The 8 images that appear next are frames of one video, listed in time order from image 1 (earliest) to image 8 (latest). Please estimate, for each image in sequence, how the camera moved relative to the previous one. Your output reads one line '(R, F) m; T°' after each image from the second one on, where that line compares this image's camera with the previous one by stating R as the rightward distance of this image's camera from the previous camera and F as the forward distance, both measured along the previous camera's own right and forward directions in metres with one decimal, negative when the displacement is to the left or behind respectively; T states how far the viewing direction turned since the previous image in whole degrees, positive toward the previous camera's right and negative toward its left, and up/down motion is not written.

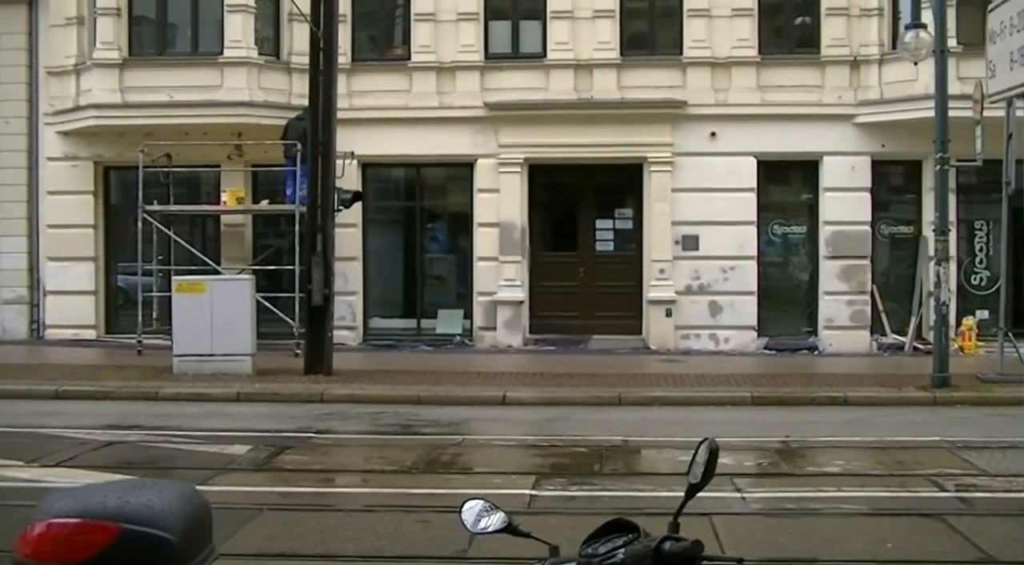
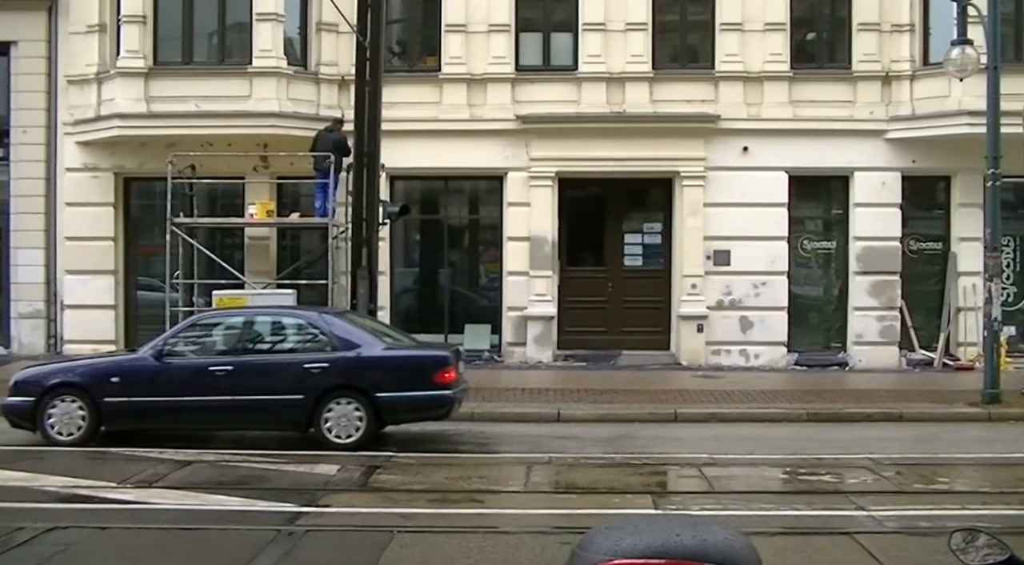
(-1.1, +0.3) m; +2°
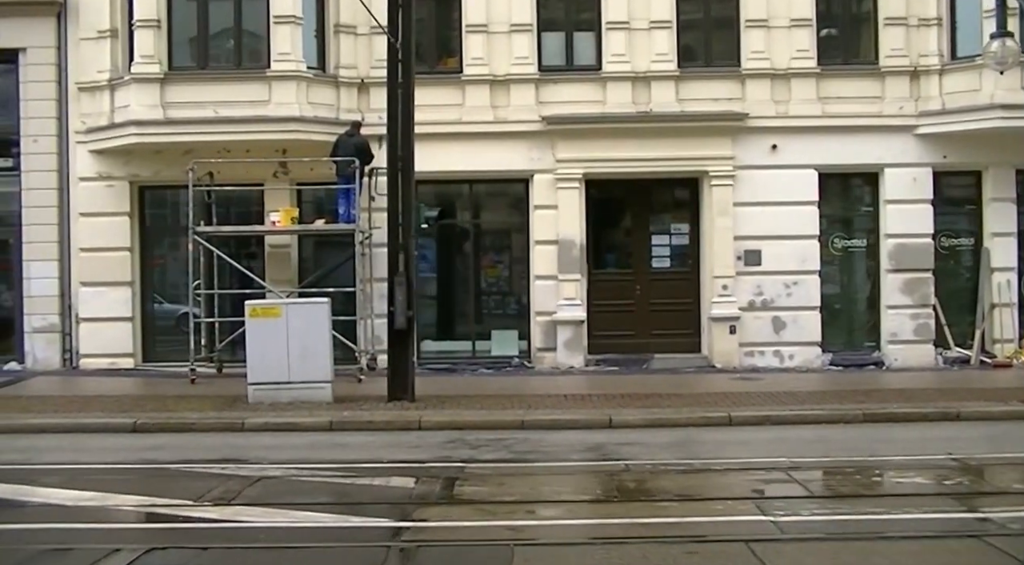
(-0.8, +0.4) m; +1°
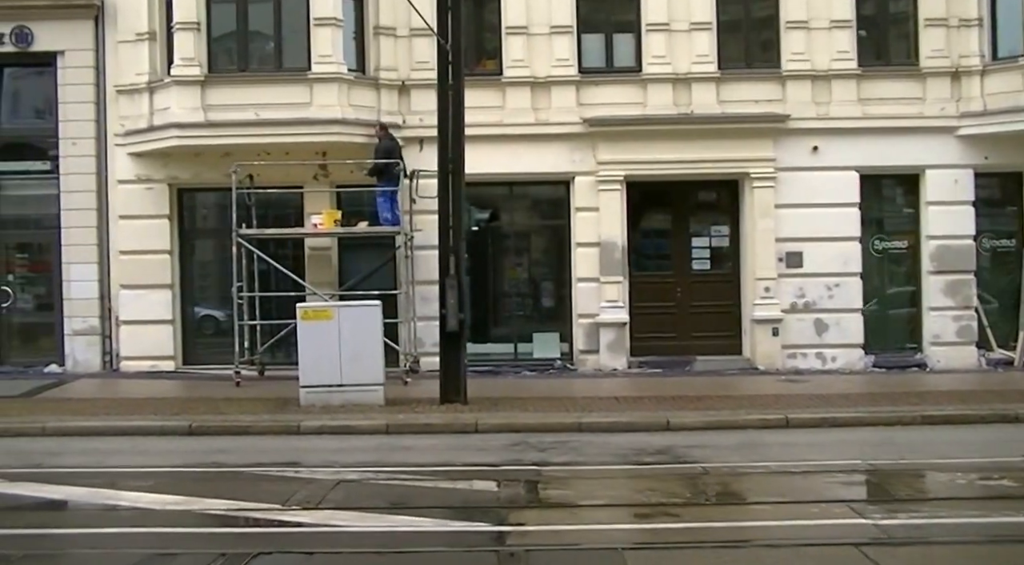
(-0.7, +0.1) m; 0°
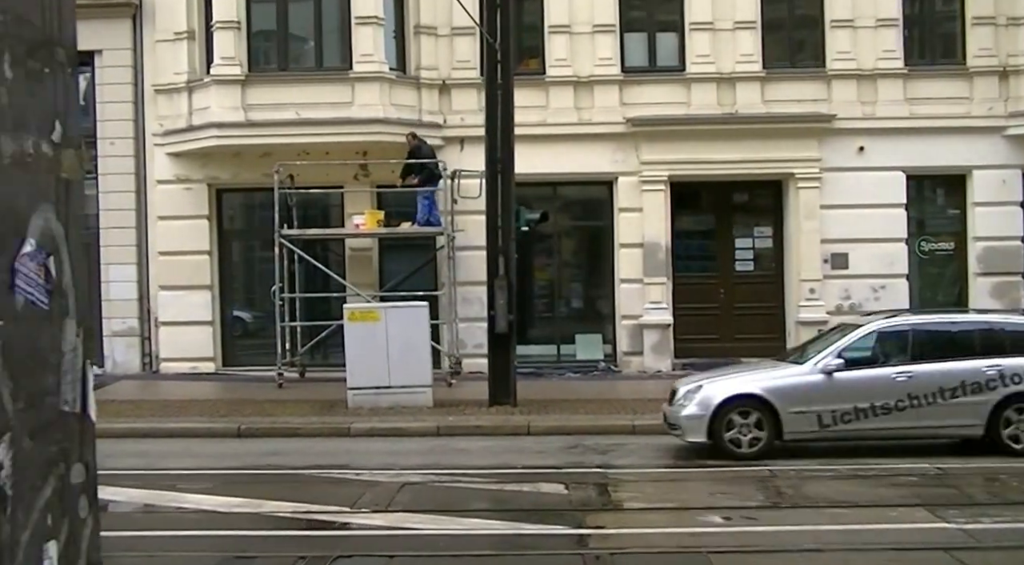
(-0.4, +0.2) m; -1°
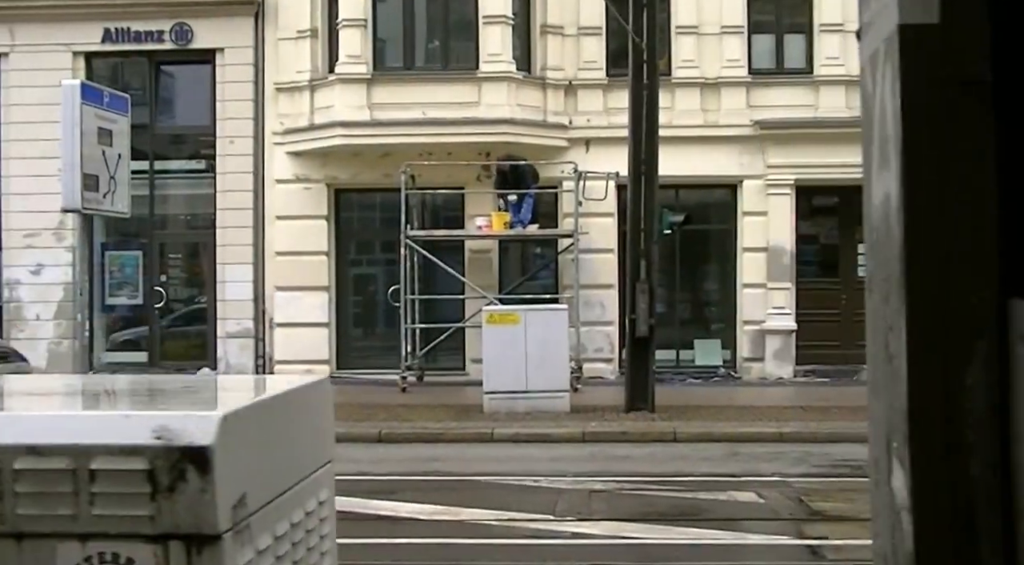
(-1.5, +0.2) m; -2°
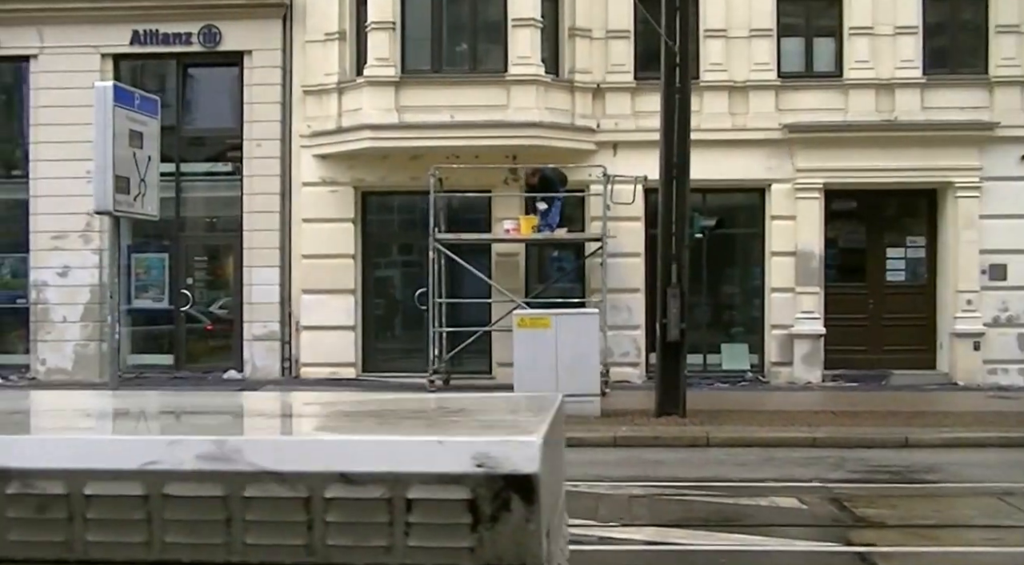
(-0.4, 0.0) m; 0°
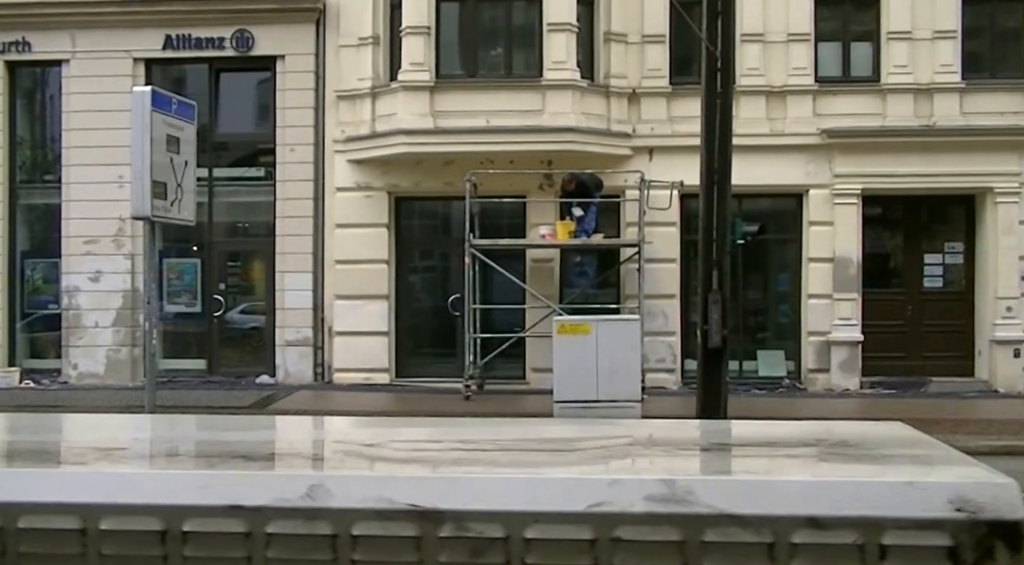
(-0.5, +0.1) m; 0°
